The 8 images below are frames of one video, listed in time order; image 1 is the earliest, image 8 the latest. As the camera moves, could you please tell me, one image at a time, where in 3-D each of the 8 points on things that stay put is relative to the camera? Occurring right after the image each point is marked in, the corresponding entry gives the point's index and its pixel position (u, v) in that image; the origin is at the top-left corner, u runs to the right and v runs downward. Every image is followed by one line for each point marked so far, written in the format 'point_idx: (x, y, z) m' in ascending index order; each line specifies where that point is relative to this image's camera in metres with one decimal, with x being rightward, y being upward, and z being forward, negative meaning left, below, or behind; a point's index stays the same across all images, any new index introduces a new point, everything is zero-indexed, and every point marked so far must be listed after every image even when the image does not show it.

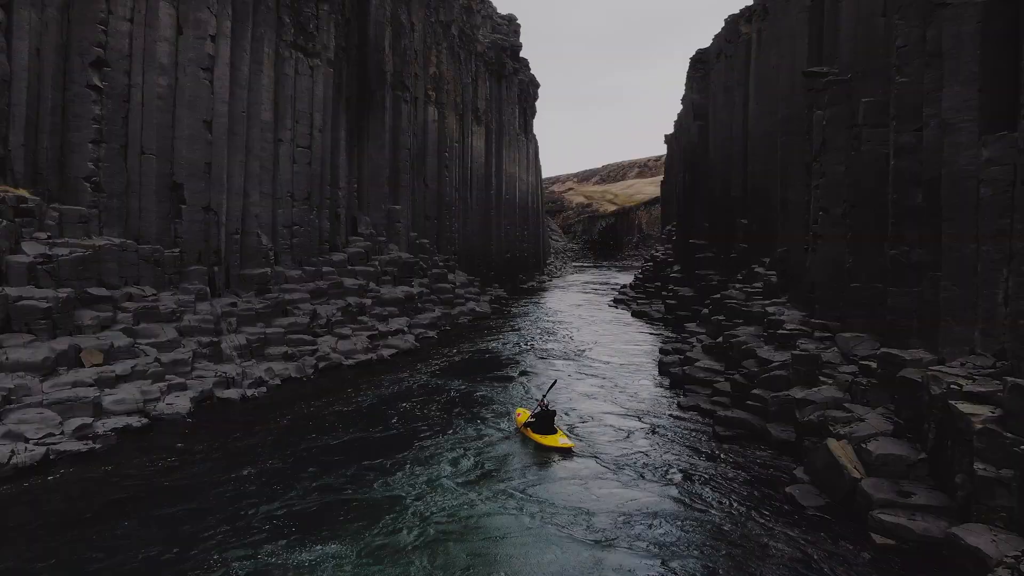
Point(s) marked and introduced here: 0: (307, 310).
0: (-4.6, -0.5, +17.0) m
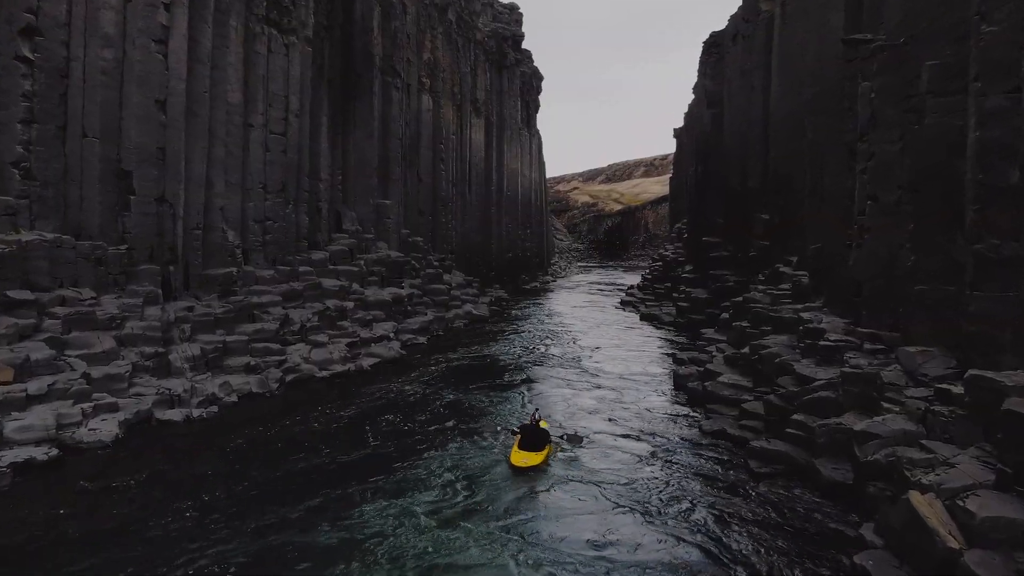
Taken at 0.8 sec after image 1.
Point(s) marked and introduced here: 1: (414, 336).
0: (-4.7, -0.5, +15.1) m
1: (-2.6, -1.3, +19.8) m
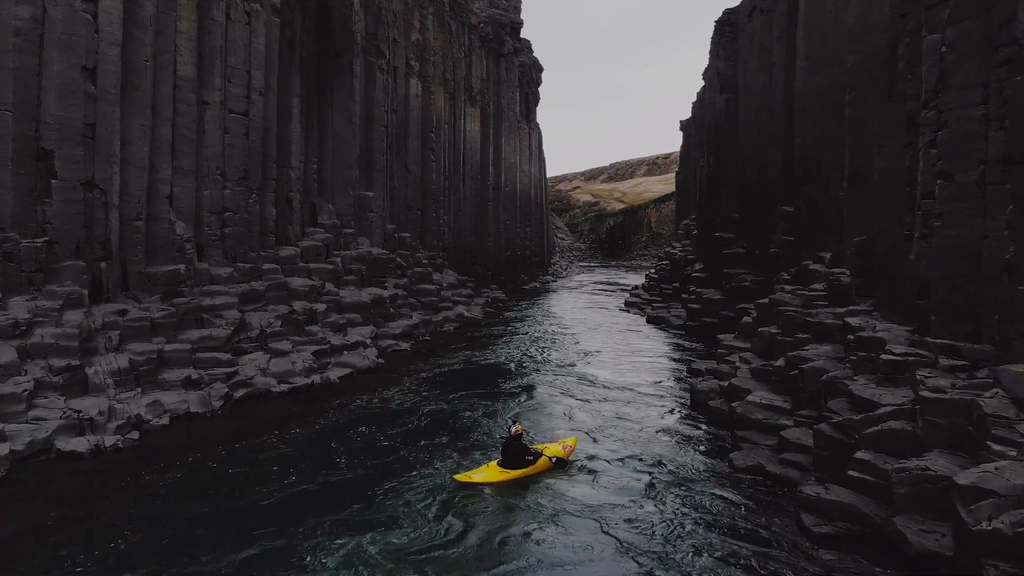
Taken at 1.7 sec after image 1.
0: (-4.8, -0.5, +13.1) m
1: (-2.7, -1.3, +17.7) m
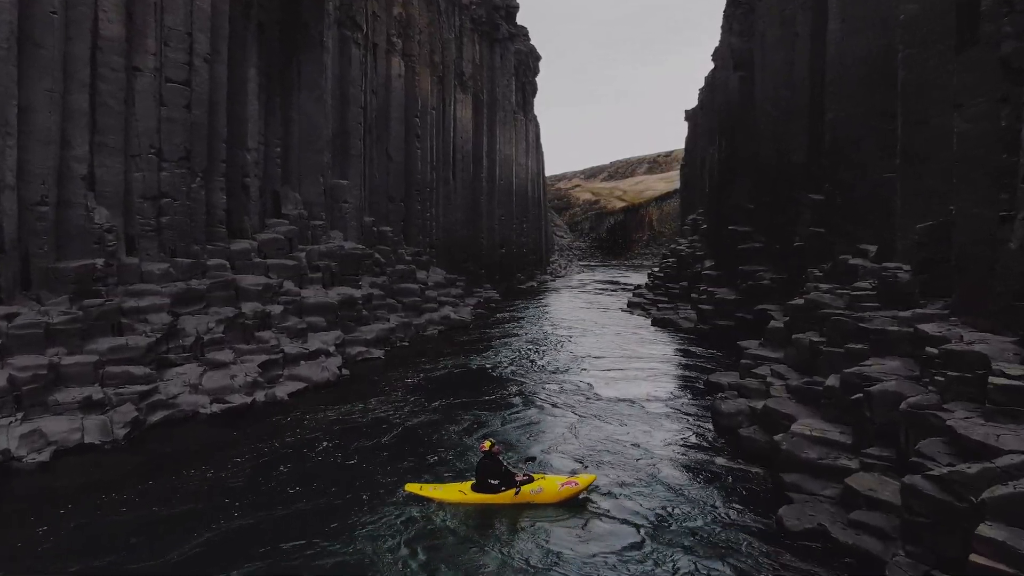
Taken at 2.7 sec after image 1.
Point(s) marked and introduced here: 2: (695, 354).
0: (-5.1, -0.5, +10.9) m
1: (-2.9, -1.3, +15.5) m
2: (+4.0, -1.5, +16.7) m
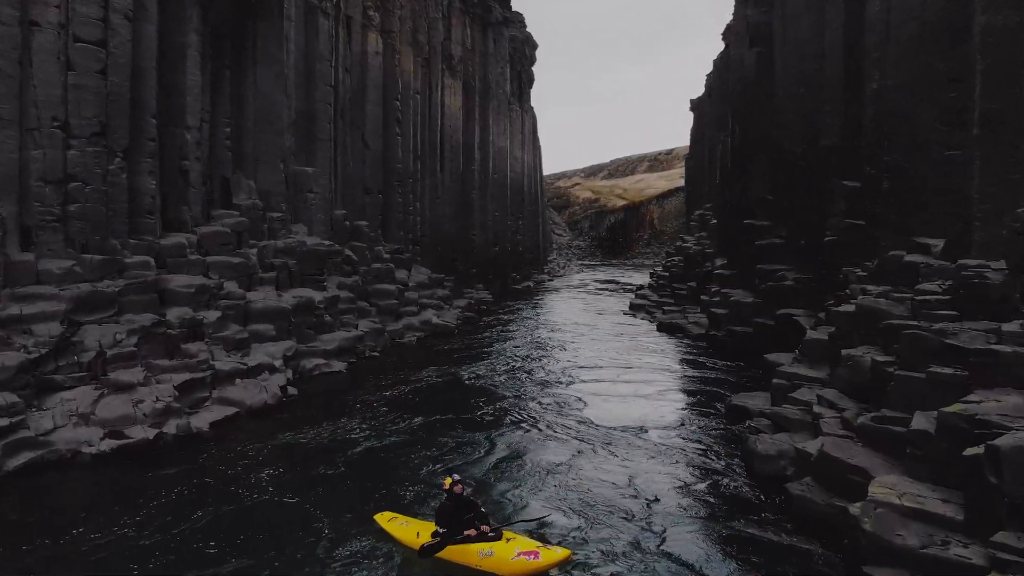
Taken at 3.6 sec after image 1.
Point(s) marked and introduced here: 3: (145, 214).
0: (-5.3, -0.6, +8.7) m
1: (-3.2, -1.3, +13.3) m
2: (+3.8, -1.5, +14.5) m
3: (-5.7, +1.2, +11.9) m
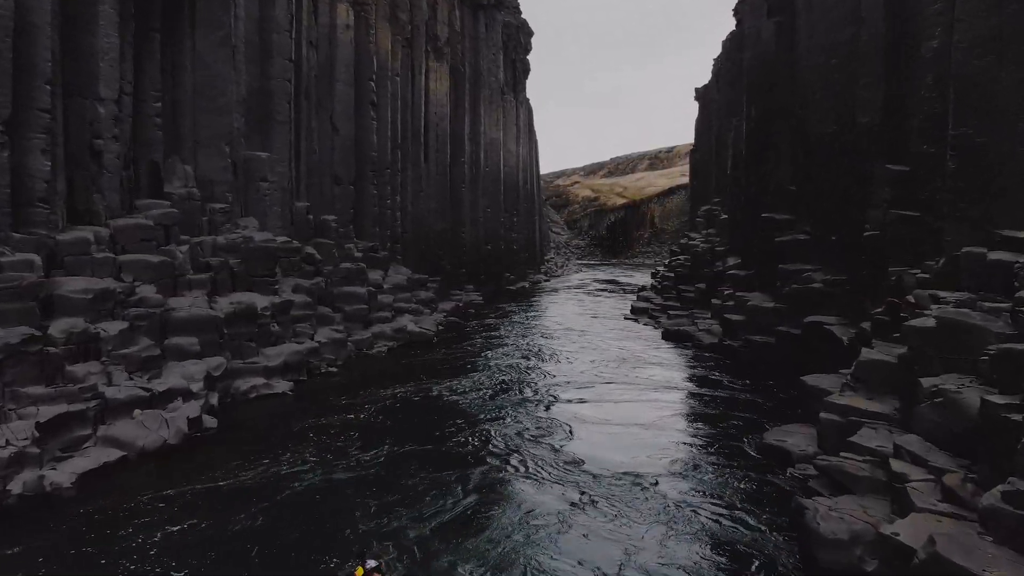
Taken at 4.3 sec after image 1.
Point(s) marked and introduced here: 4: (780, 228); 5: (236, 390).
0: (-5.6, -0.6, +6.5) m
1: (-3.5, -1.3, +11.1) m
2: (+3.5, -1.6, +12.3) m
3: (-6.0, +1.1, +9.7) m
4: (+5.3, +1.2, +14.9) m
5: (-3.8, -1.4, +10.5) m
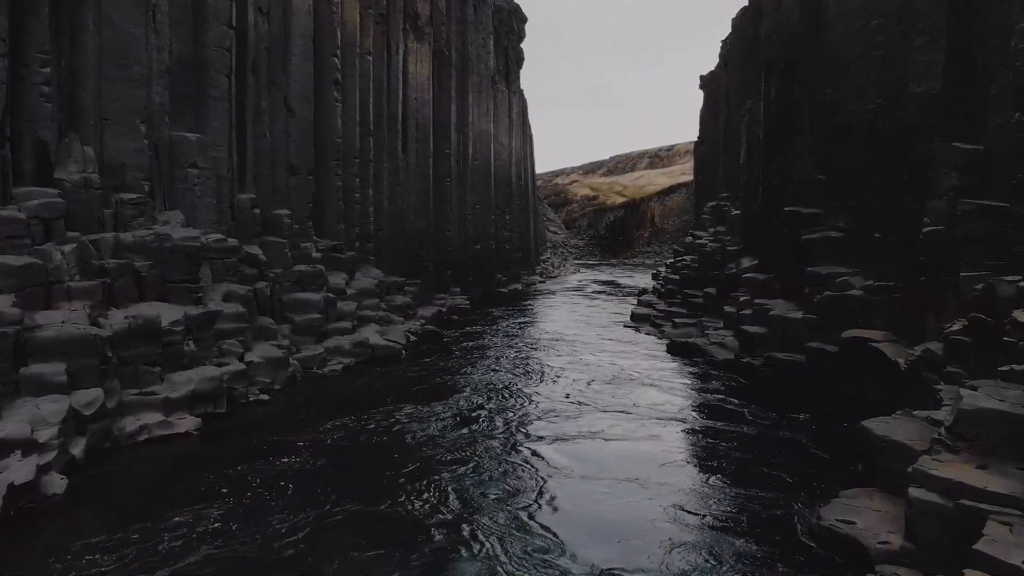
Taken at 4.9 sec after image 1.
0: (-6.0, -0.7, +4.1) m
1: (-3.9, -1.5, +8.8) m
2: (+3.1, -1.7, +10.0) m
3: (-6.4, +1.0, +7.4) m
4: (+4.9, +1.1, +12.6) m
5: (-4.1, -1.5, +8.2) m
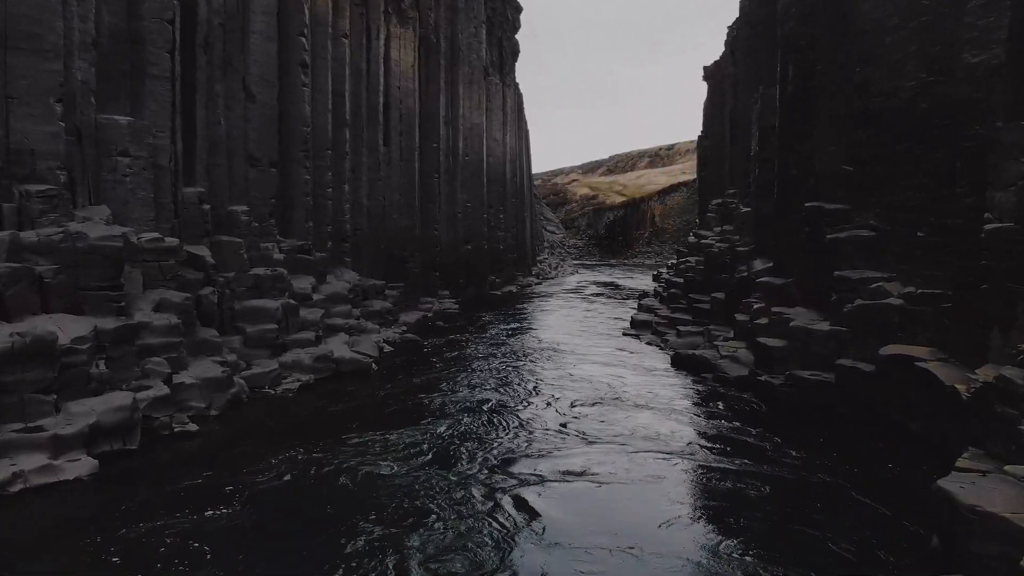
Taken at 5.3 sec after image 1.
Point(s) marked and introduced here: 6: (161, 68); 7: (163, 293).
0: (-6.2, -0.8, +2.5) m
1: (-4.1, -1.6, +7.2) m
2: (+2.8, -1.8, +8.3) m
3: (-6.6, +0.9, +5.7) m
4: (+4.7, +1.0, +11.0) m
5: (-4.4, -1.6, +6.6) m
6: (-5.2, +3.2, +11.2) m
7: (-4.6, -0.1, +10.0) m
